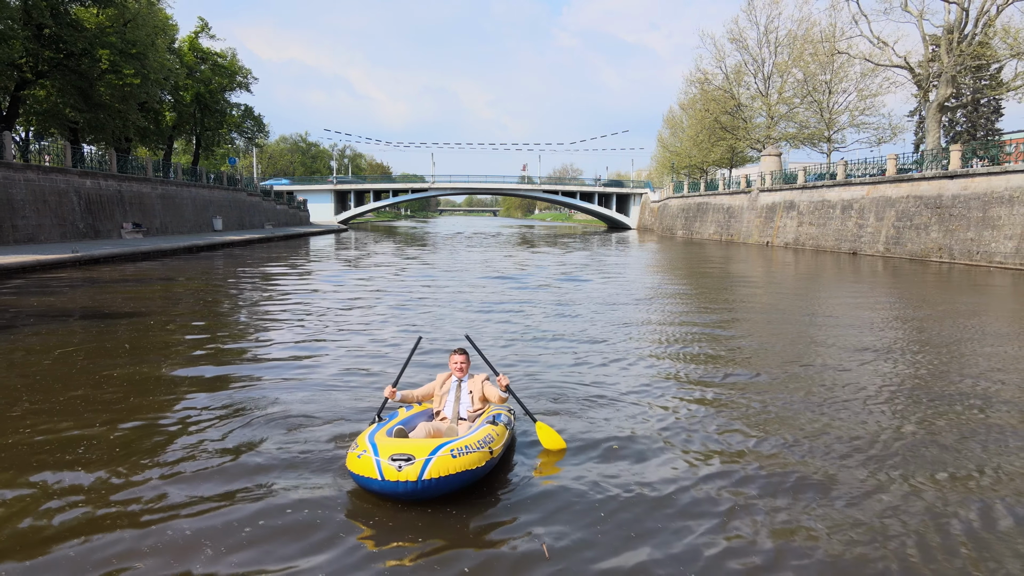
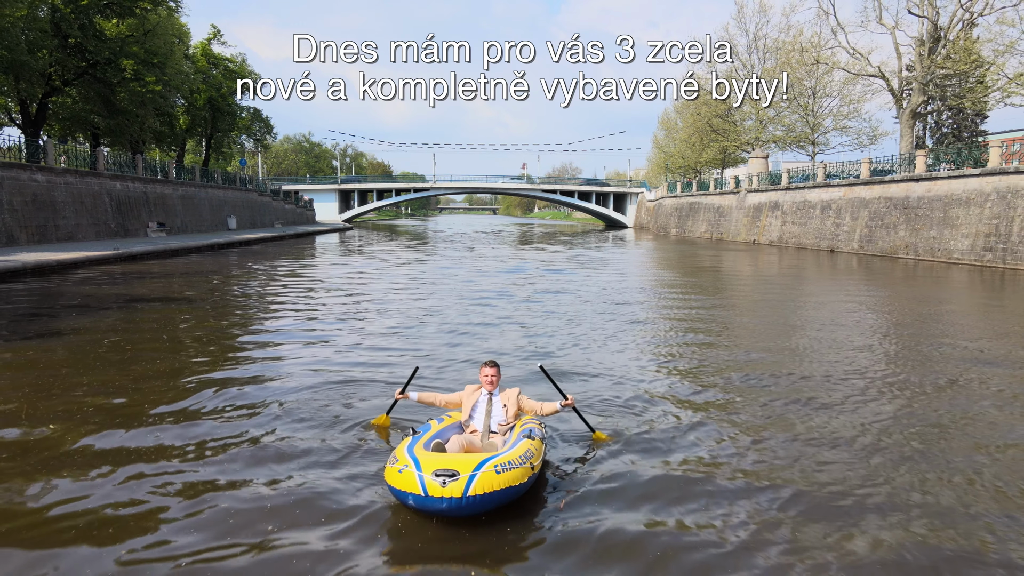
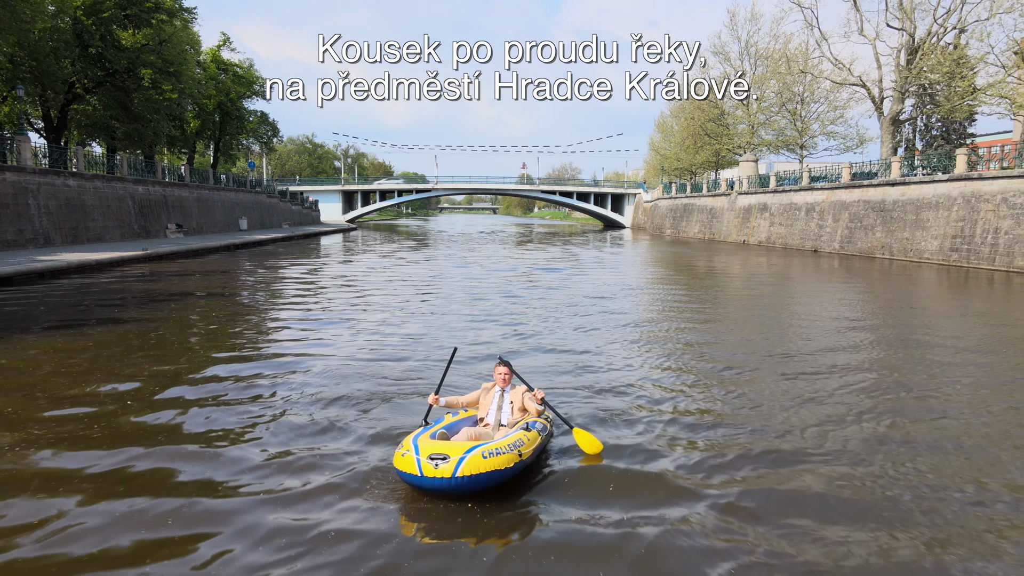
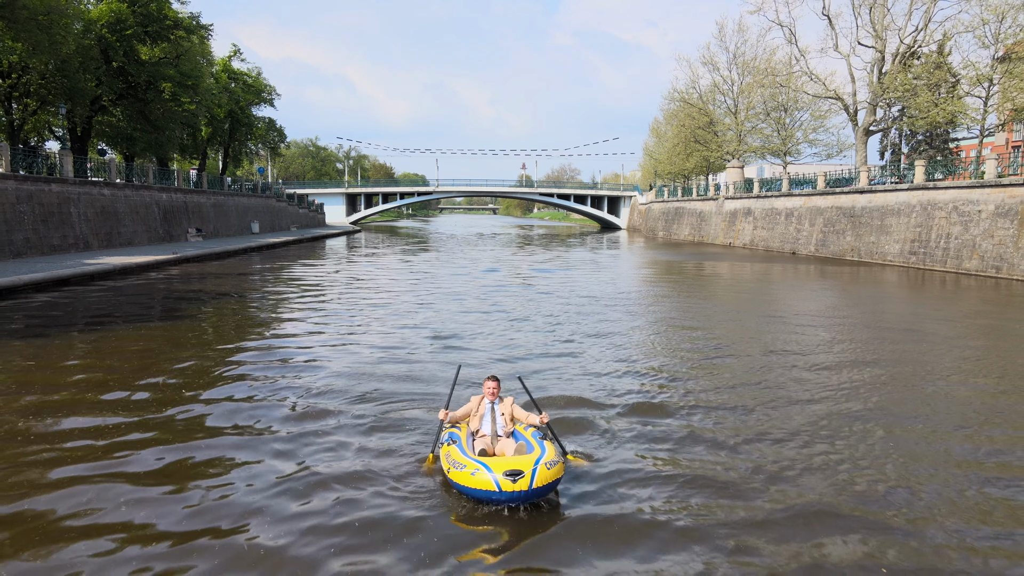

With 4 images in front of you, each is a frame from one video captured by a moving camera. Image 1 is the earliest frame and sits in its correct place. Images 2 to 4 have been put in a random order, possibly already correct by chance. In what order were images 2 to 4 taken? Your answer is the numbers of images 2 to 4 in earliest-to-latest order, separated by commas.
2, 3, 4
